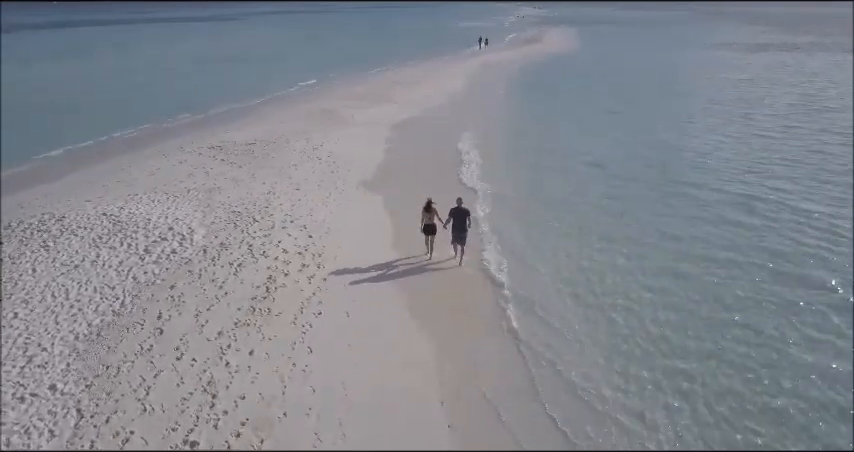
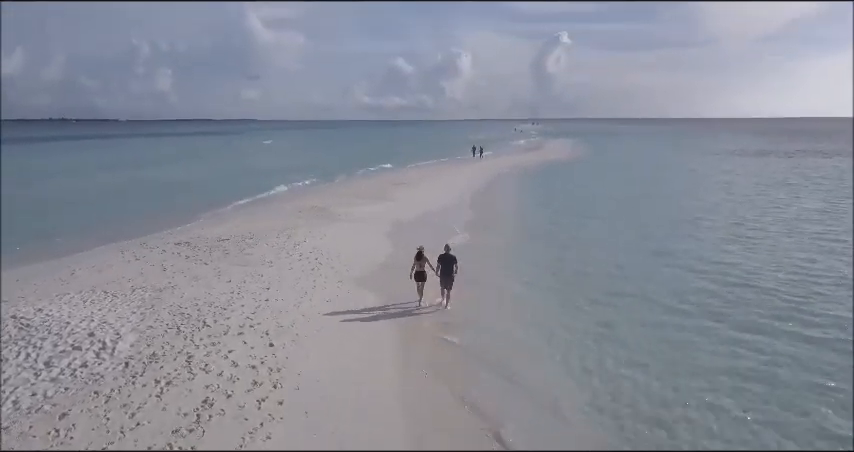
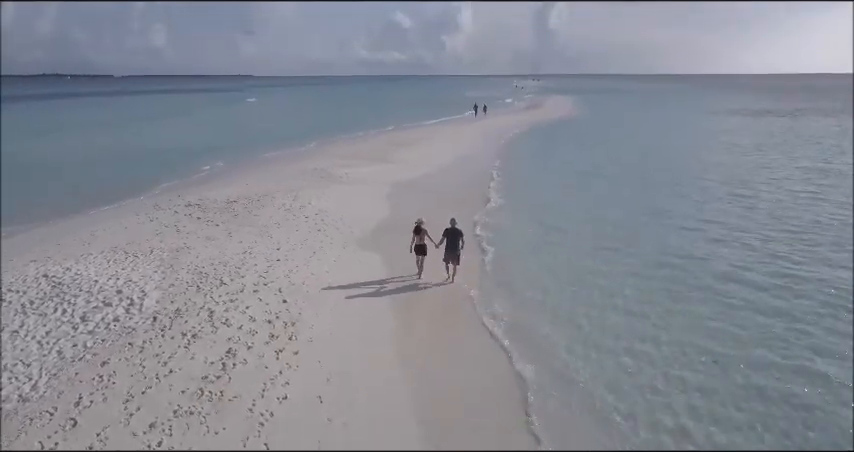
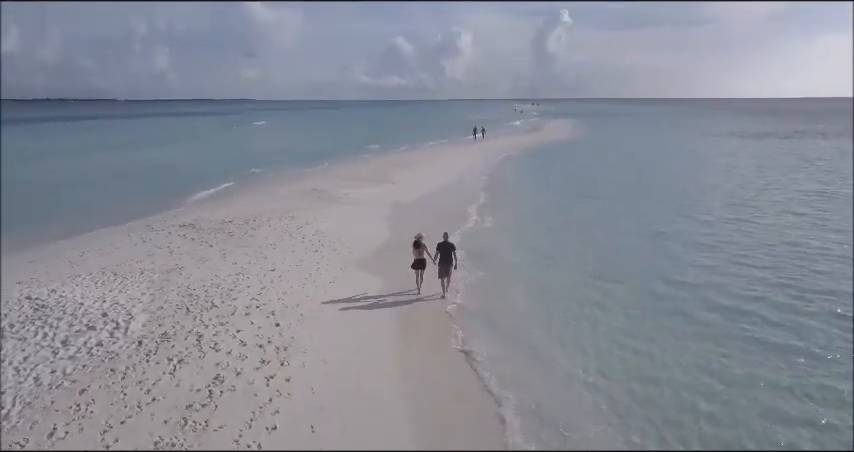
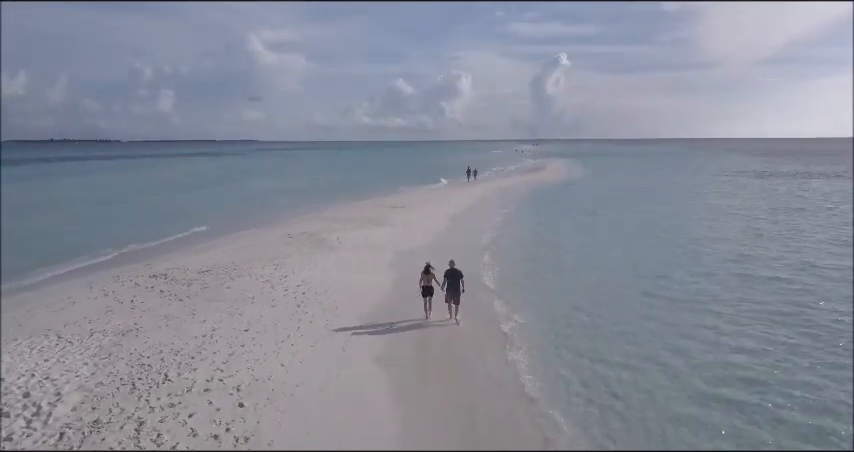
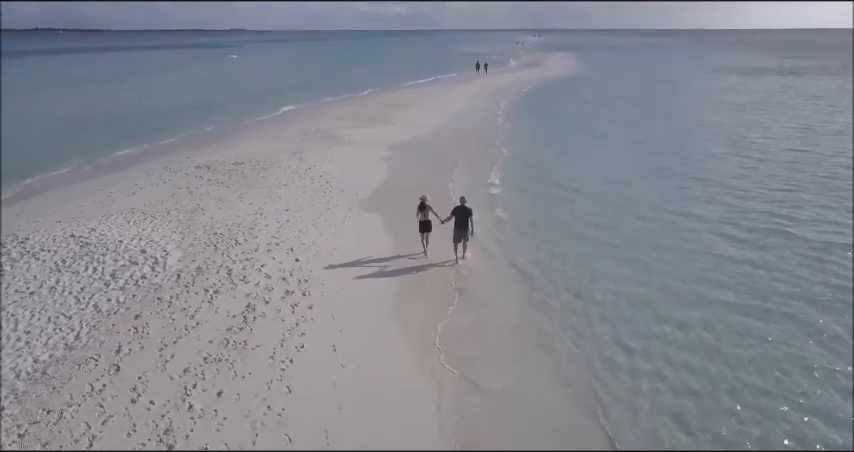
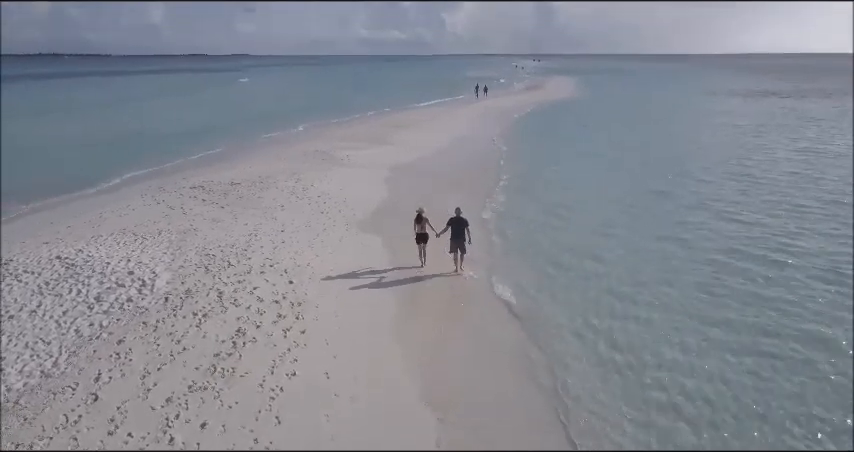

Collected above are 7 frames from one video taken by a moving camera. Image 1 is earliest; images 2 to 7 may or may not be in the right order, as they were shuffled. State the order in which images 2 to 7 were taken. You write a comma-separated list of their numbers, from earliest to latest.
6, 7, 3, 4, 2, 5
